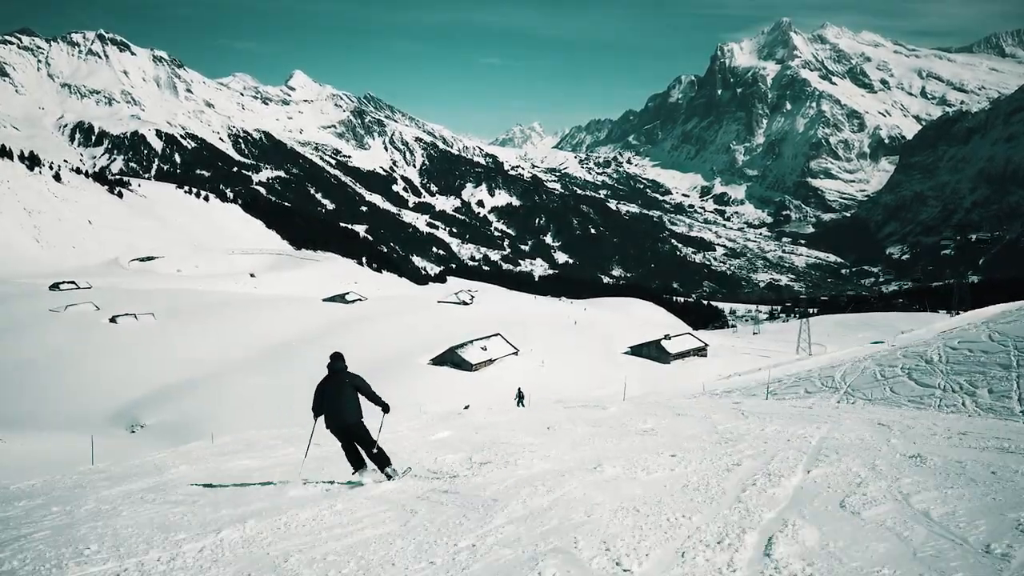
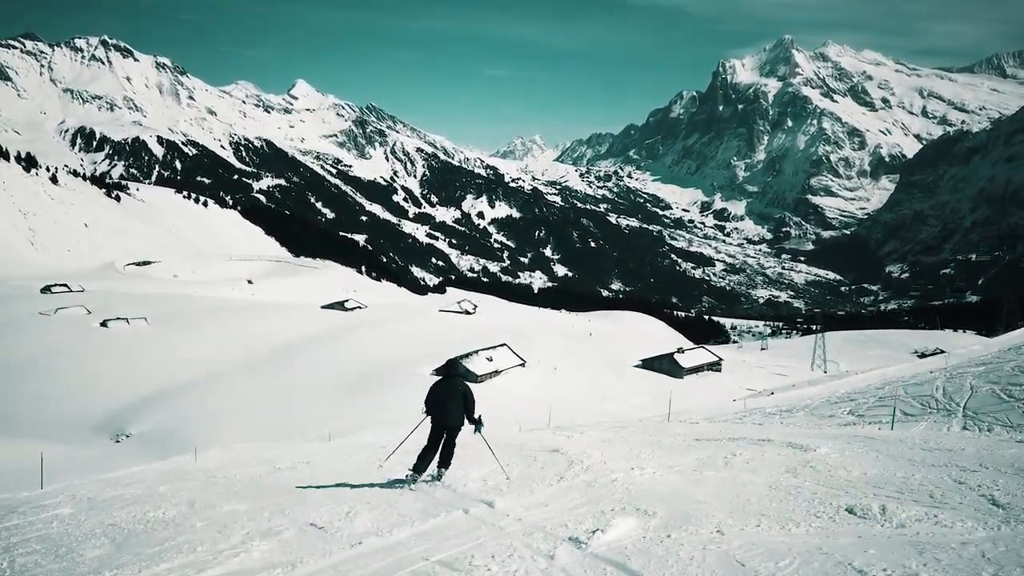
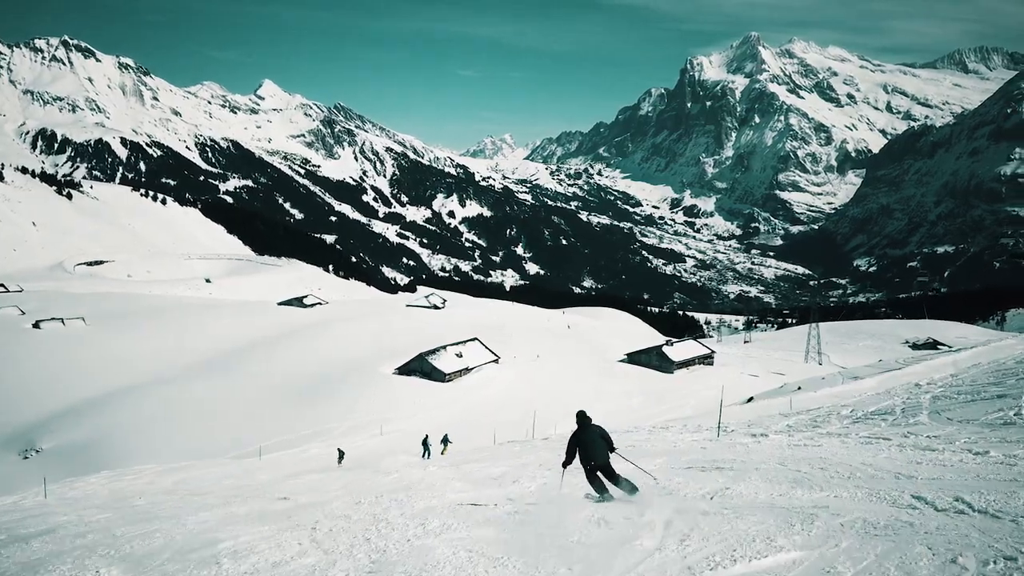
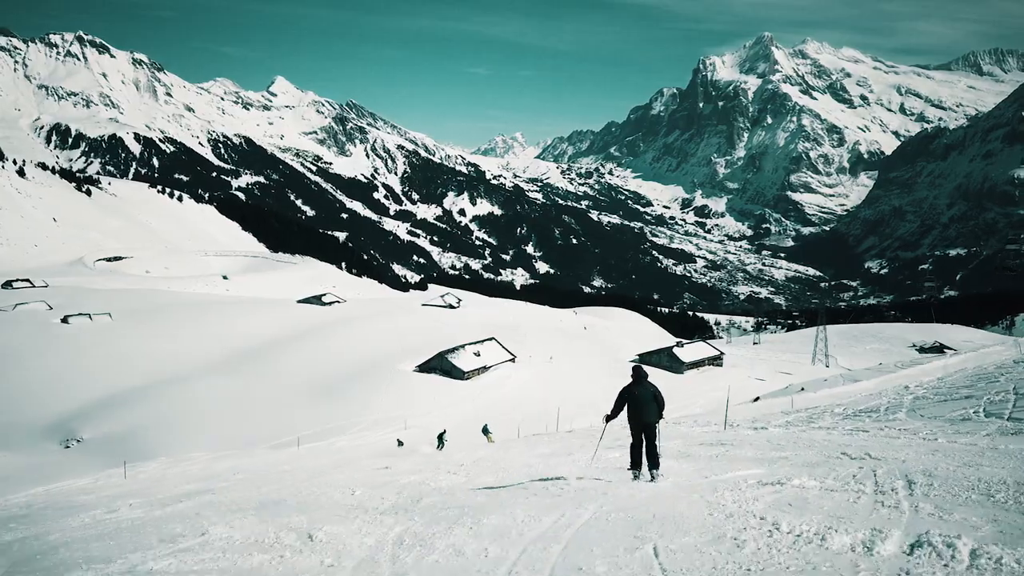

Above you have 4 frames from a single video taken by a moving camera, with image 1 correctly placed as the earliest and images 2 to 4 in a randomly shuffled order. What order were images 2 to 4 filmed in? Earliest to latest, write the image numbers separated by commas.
2, 4, 3
